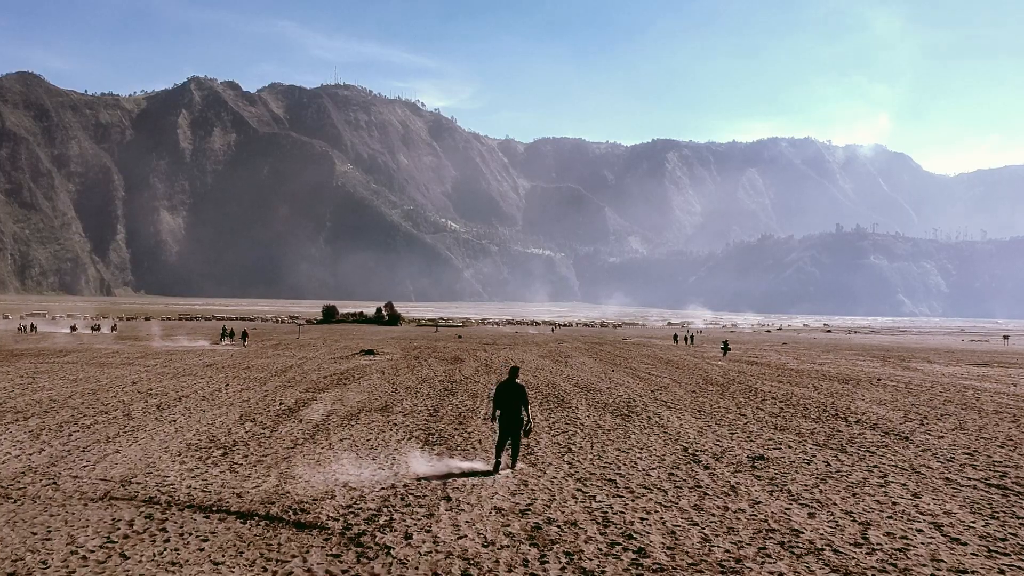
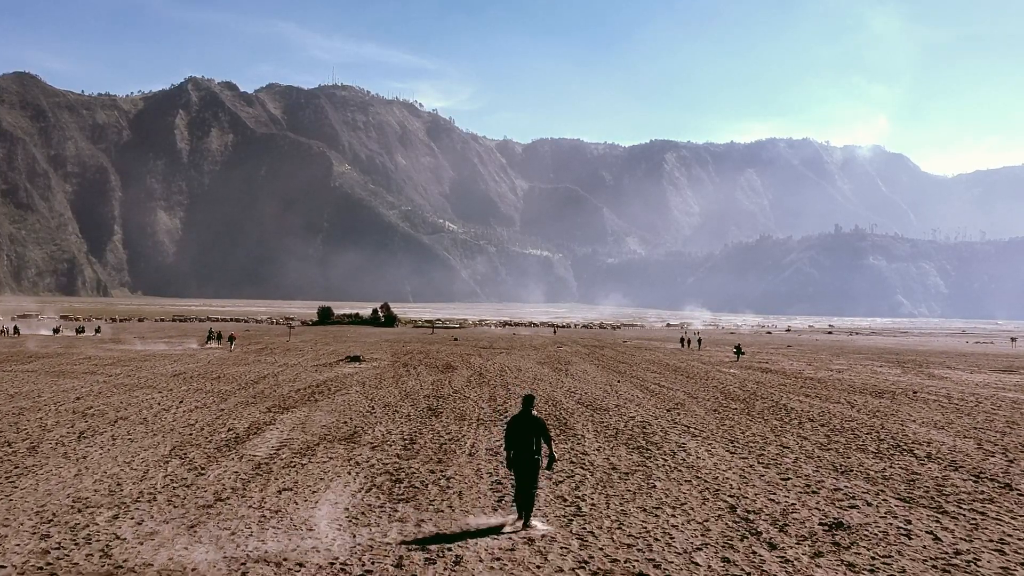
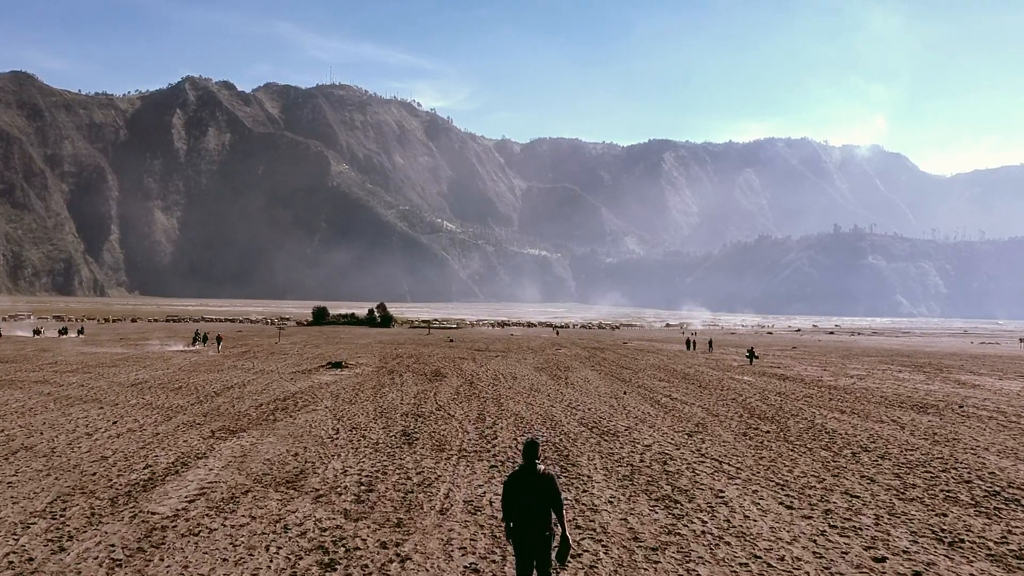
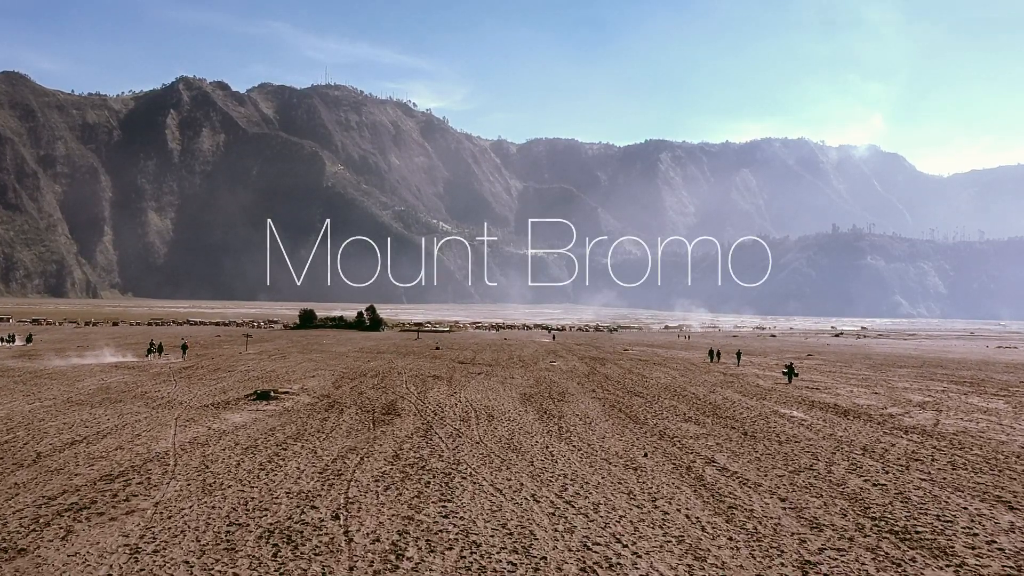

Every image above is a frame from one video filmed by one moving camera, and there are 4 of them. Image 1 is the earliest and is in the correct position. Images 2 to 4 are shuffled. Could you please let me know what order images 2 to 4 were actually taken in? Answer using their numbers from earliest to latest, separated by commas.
2, 3, 4
